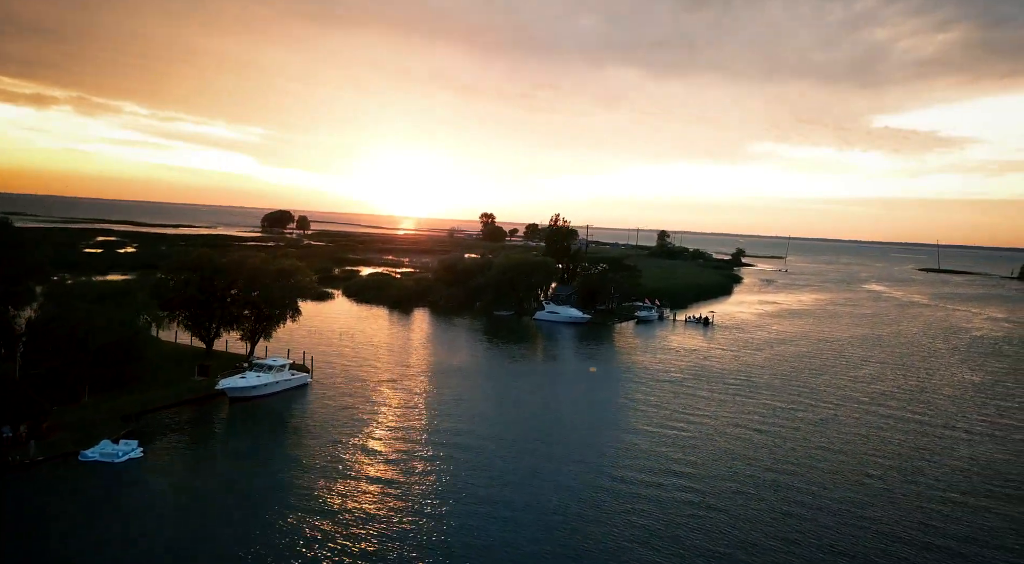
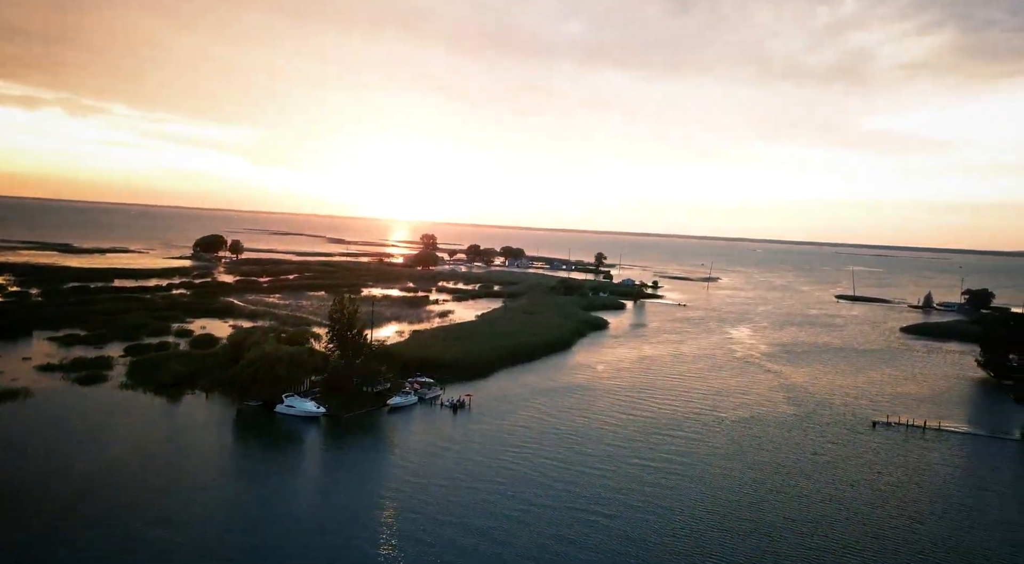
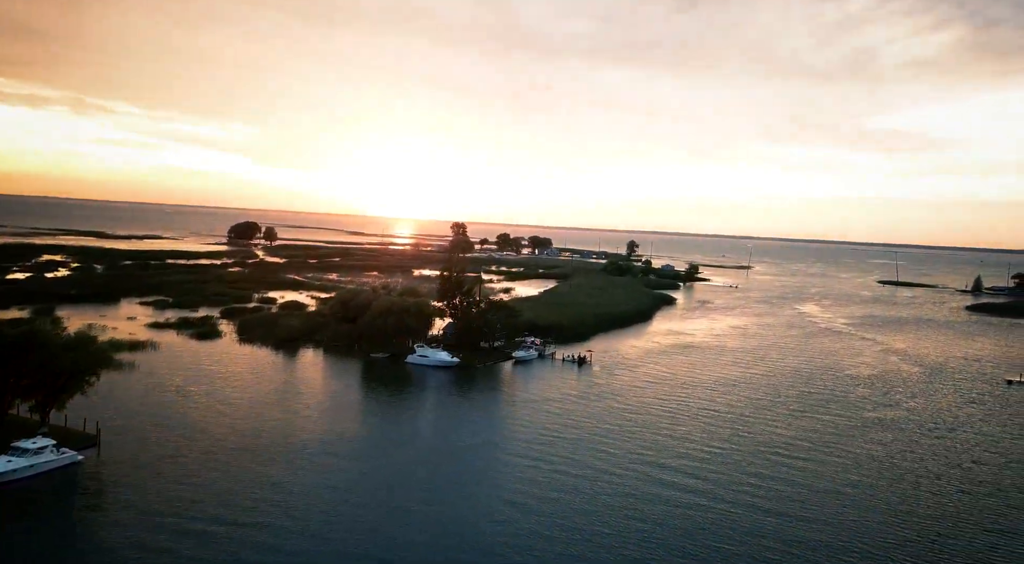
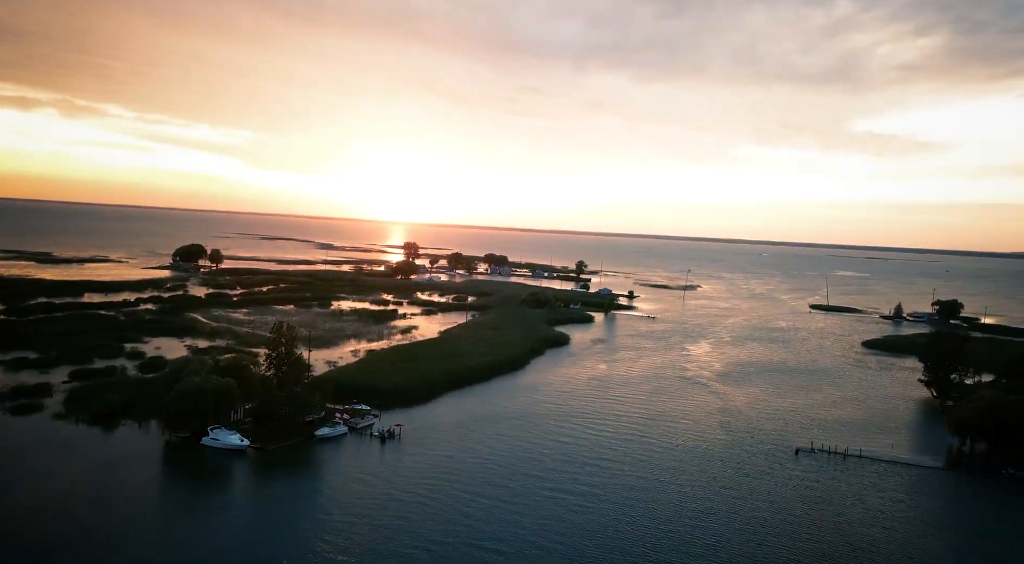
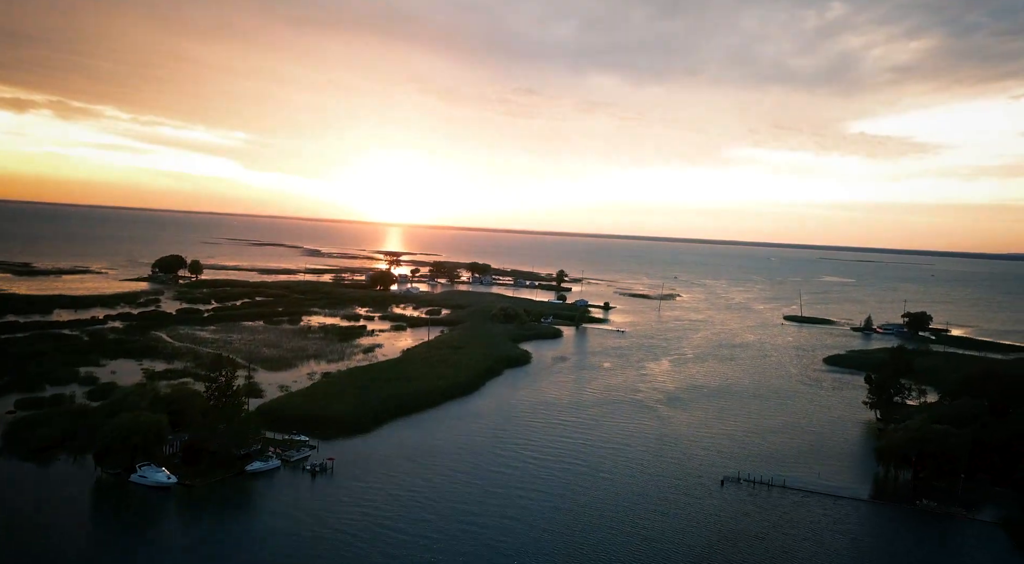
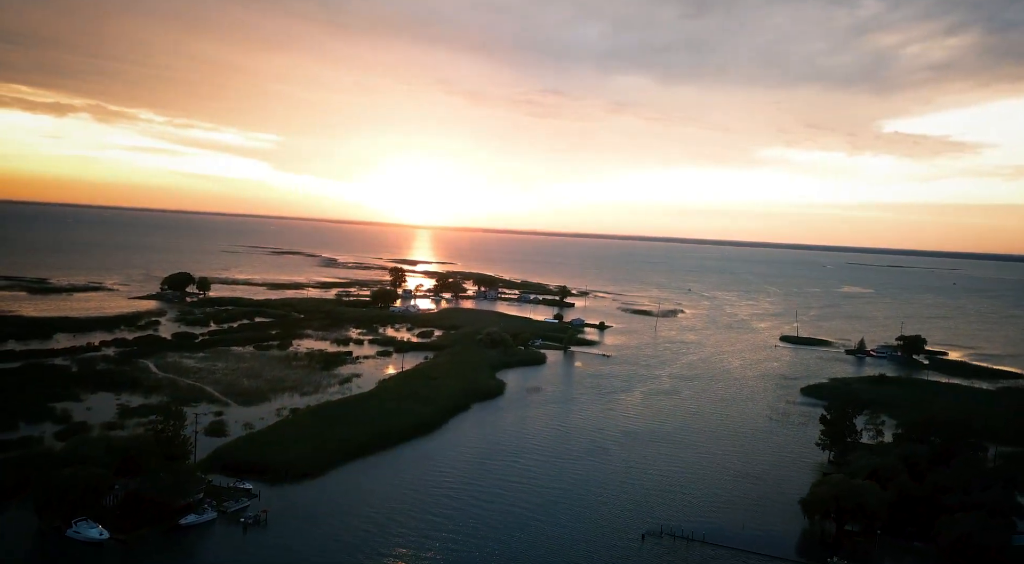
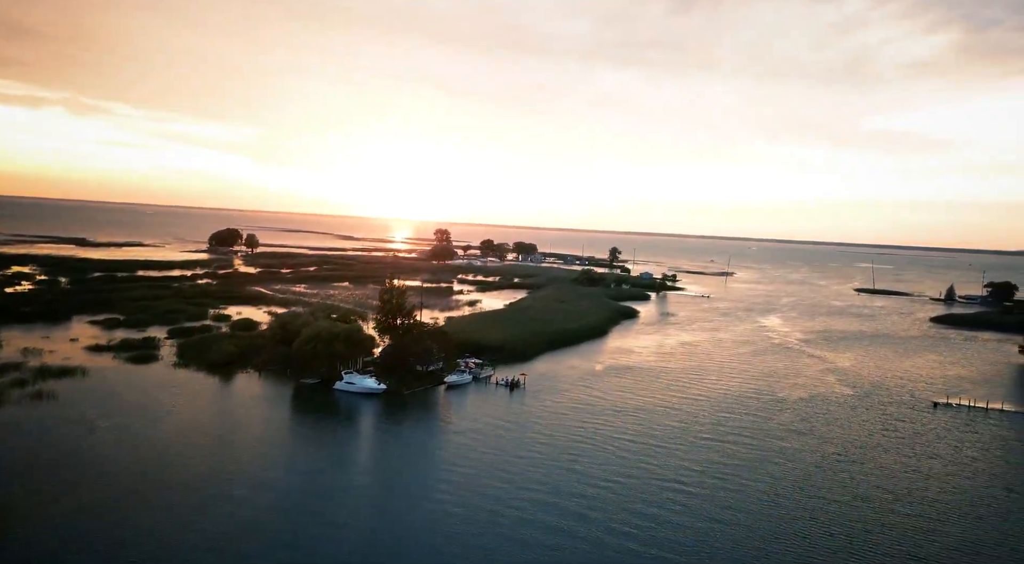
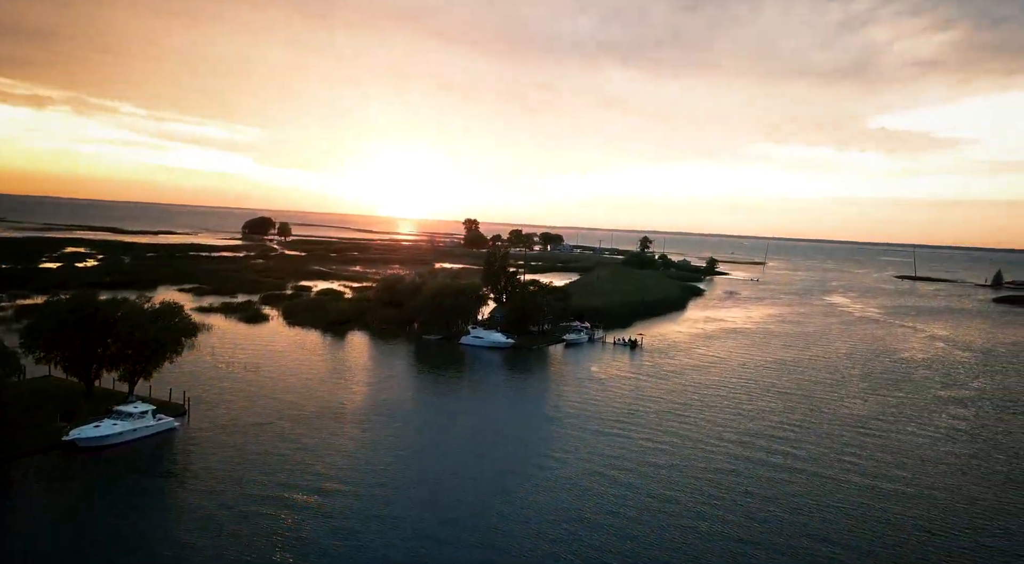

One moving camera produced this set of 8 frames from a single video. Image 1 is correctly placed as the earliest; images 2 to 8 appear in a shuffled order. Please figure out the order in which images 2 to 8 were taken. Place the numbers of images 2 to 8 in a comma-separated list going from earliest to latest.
8, 3, 7, 2, 4, 5, 6
